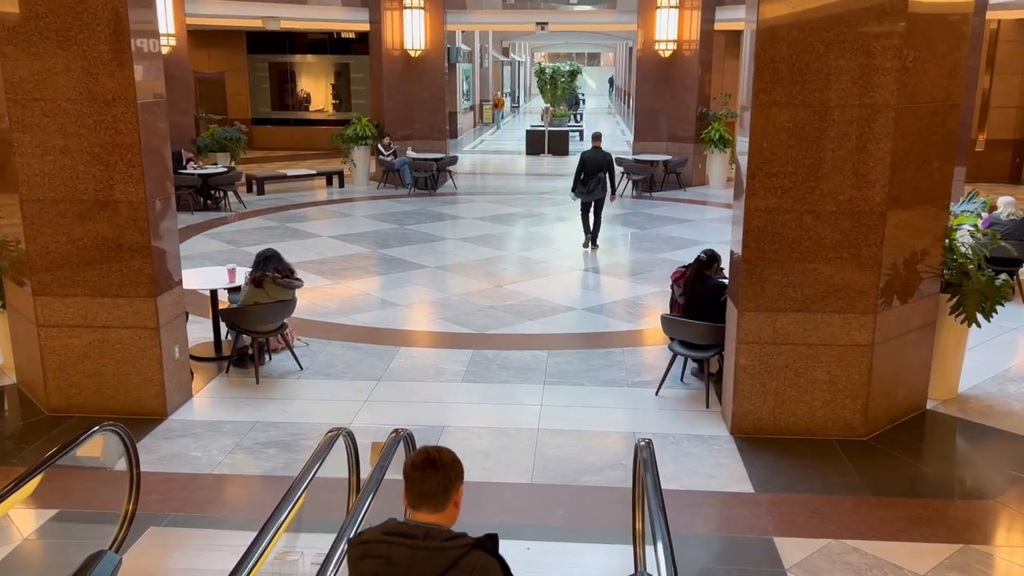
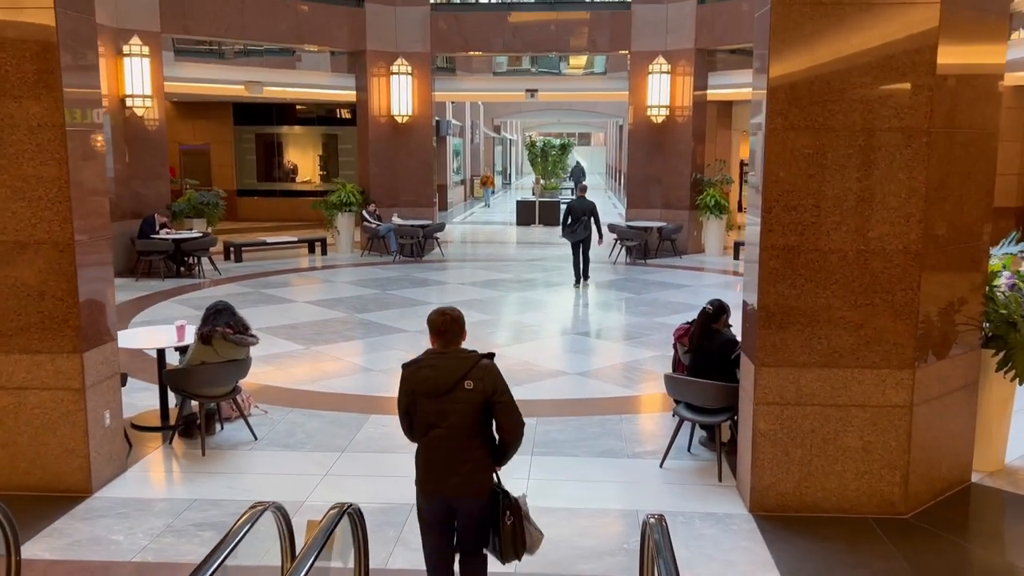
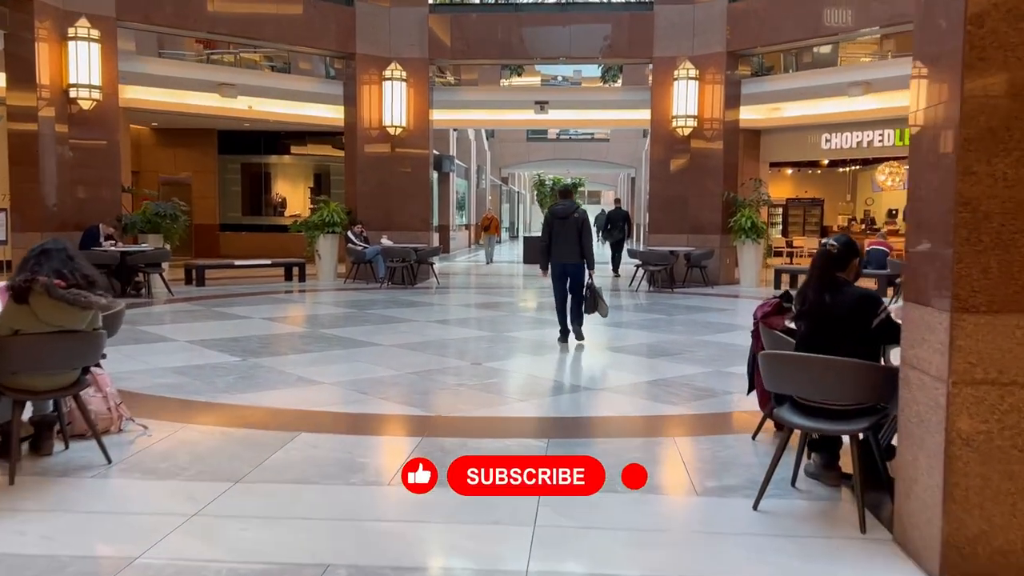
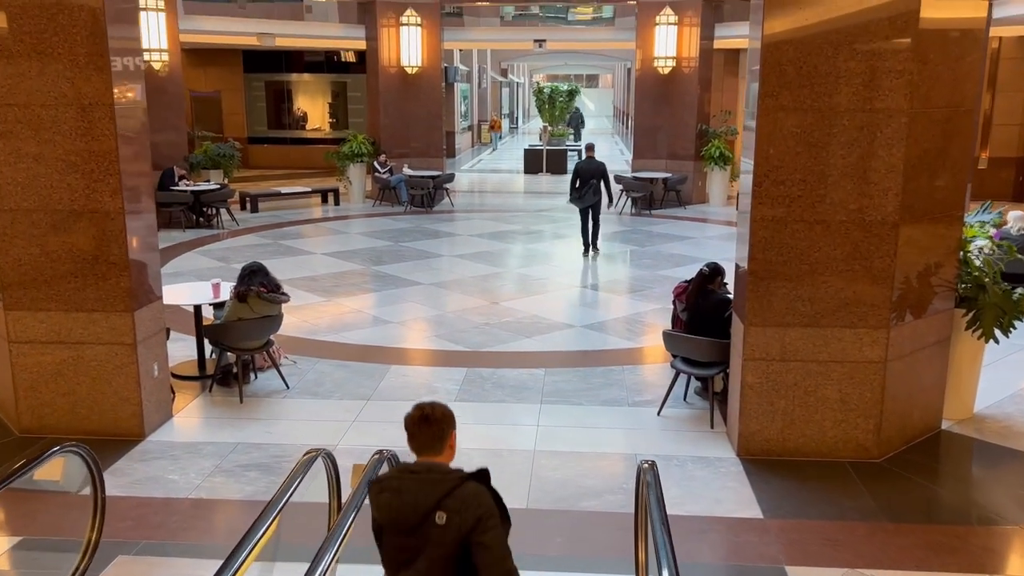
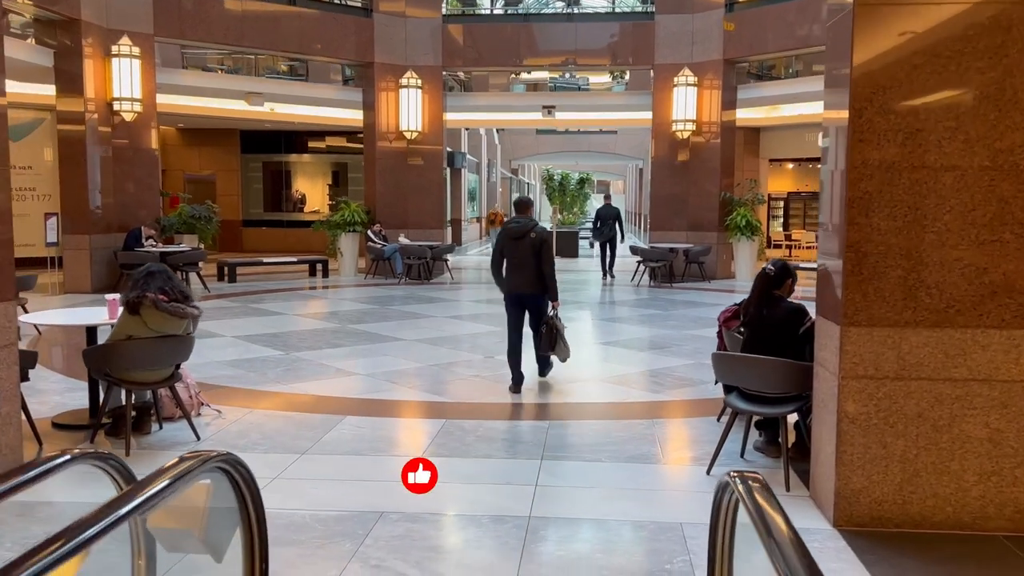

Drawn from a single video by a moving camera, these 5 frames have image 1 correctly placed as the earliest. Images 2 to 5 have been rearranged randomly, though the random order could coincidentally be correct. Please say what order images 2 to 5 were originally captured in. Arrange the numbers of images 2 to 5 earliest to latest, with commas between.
4, 2, 5, 3
